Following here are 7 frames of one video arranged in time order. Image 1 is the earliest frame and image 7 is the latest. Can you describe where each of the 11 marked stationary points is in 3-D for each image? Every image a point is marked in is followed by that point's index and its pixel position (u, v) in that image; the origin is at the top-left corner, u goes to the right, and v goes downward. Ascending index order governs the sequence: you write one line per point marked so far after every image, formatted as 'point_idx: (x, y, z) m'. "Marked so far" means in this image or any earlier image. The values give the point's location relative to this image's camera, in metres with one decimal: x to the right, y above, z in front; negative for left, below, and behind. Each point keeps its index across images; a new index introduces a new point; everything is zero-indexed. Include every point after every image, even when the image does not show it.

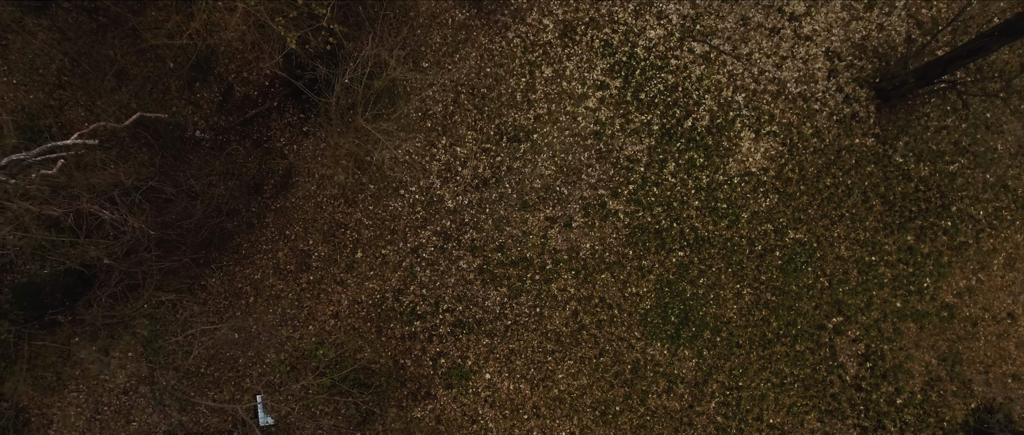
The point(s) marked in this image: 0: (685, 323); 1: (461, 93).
0: (+2.2, -1.3, +6.7) m
1: (-0.6, +1.6, +6.7) m
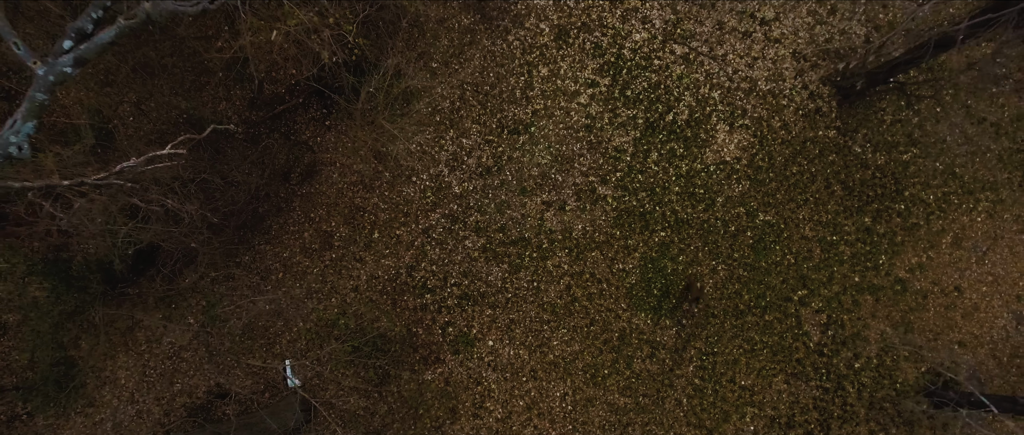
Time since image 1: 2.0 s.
0: (+2.2, -1.1, +7.5) m
1: (-0.6, +1.8, +7.4) m
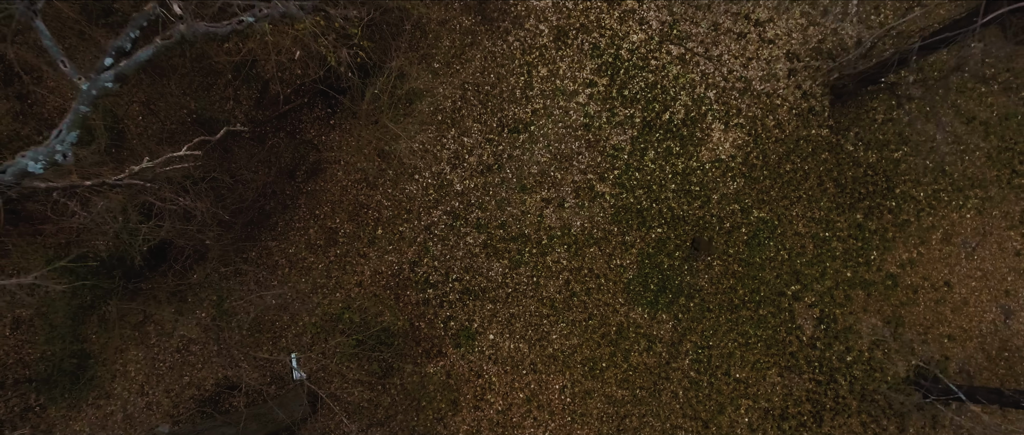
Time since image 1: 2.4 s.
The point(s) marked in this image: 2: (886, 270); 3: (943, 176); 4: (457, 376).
0: (+2.2, -1.0, +7.7) m
1: (-0.6, +1.8, +7.6) m
2: (+5.4, -0.8, +7.7) m
3: (+6.2, +0.6, +7.6) m
4: (-0.8, -2.3, +7.7) m
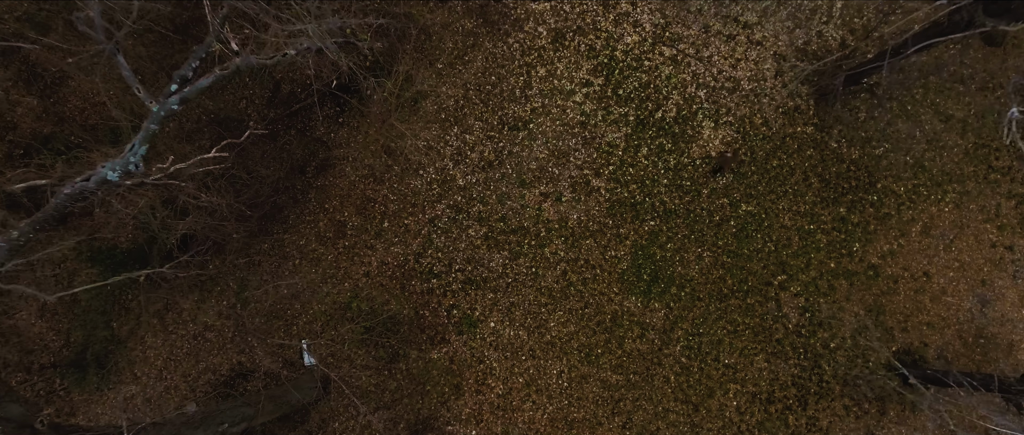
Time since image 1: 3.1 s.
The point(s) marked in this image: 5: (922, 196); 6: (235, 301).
0: (+2.2, -0.9, +8.1) m
1: (-0.6, +1.9, +8.0) m
2: (+5.4, -0.7, +8.1) m
3: (+6.2, +0.7, +8.0) m
4: (-0.8, -2.2, +8.1) m
5: (+6.2, +0.3, +8.0) m
6: (-4.1, -1.2, +7.9) m
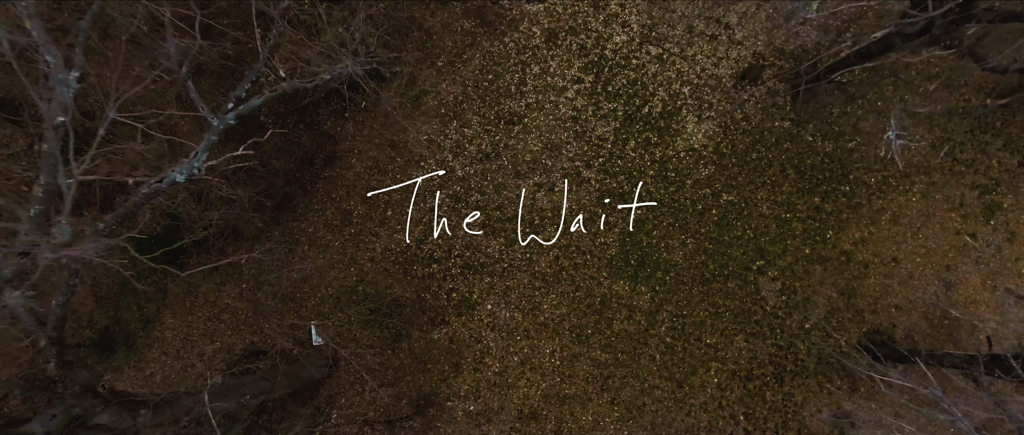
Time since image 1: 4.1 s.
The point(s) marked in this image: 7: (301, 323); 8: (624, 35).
0: (+2.1, -0.8, +8.7) m
1: (-0.7, +2.1, +8.4) m
2: (+5.3, -0.5, +8.7) m
3: (+6.1, +0.9, +8.5) m
4: (-0.9, -2.0, +8.6) m
5: (+6.1, +0.5, +8.6) m
6: (-4.2, -1.1, +8.4) m
7: (-3.4, -1.7, +8.5) m
8: (+1.8, +2.9, +8.4) m
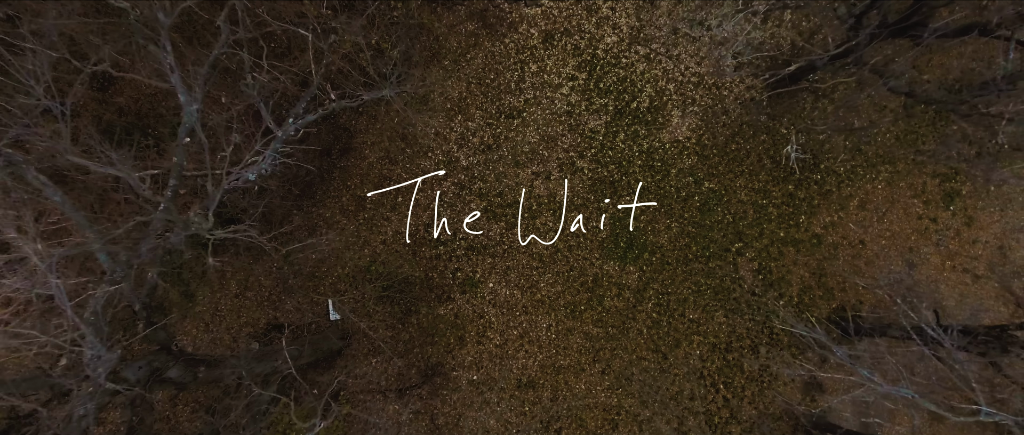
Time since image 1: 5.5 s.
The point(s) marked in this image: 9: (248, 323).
0: (+2.1, -0.5, +9.5) m
1: (-0.7, +2.3, +9.2) m
2: (+5.3, -0.2, +9.5) m
3: (+6.1, +1.1, +9.3) m
4: (-0.9, -1.8, +9.5) m
5: (+6.1, +0.7, +9.4) m
6: (-4.2, -0.8, +9.3) m
7: (-3.4, -1.4, +9.3) m
8: (+1.8, +3.2, +9.1) m
9: (-4.6, -1.8, +9.3) m
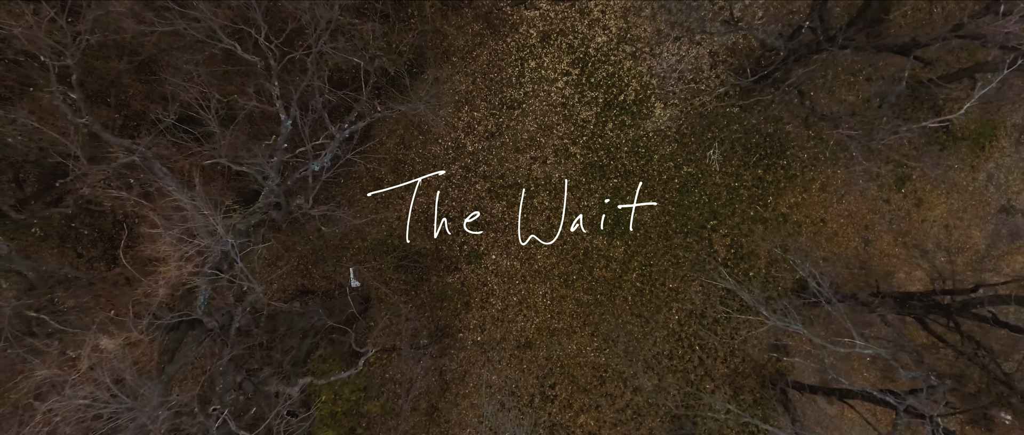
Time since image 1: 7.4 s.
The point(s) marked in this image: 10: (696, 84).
0: (+2.1, -0.1, +10.7) m
1: (-0.7, +2.7, +10.3) m
2: (+5.3, +0.1, +10.8) m
3: (+6.1, +1.5, +10.5) m
4: (-0.9, -1.3, +10.8) m
5: (+6.1, +1.1, +10.6) m
6: (-4.2, -0.4, +10.5) m
7: (-3.4, -1.0, +10.6) m
8: (+1.8, +3.5, +10.2) m
9: (-4.6, -1.4, +10.6) m
10: (+3.6, +2.6, +10.3) m
